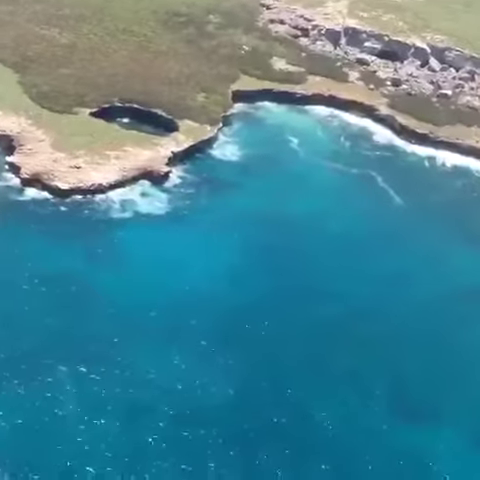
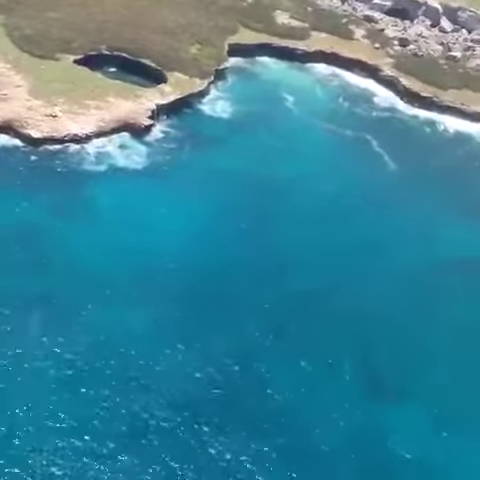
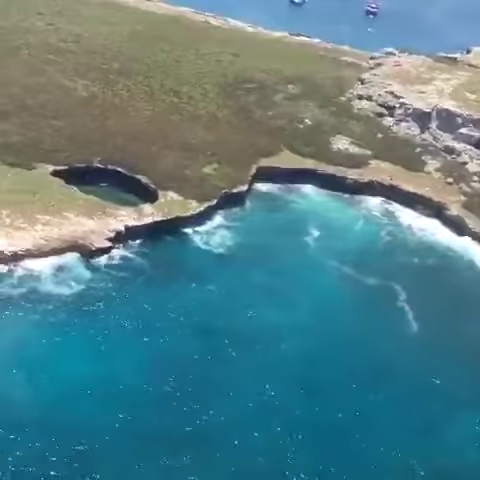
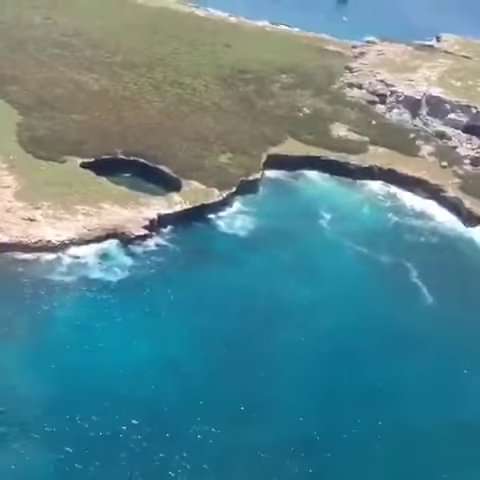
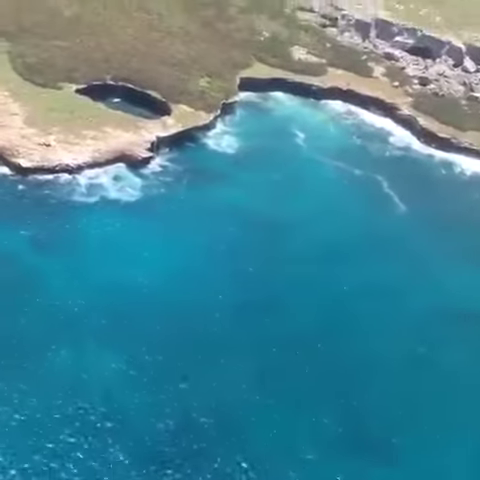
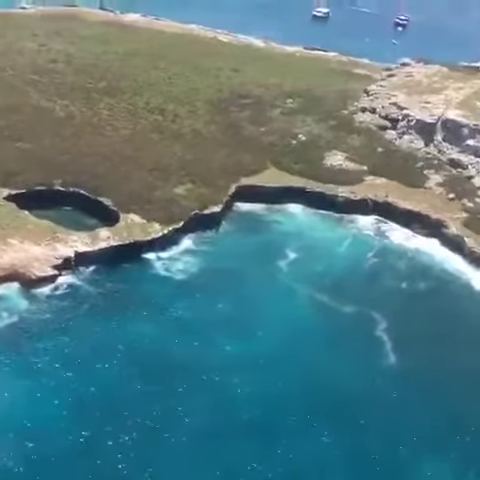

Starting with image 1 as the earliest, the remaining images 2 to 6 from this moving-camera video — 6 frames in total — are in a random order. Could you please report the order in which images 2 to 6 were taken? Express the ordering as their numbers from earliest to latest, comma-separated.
2, 5, 4, 3, 6
